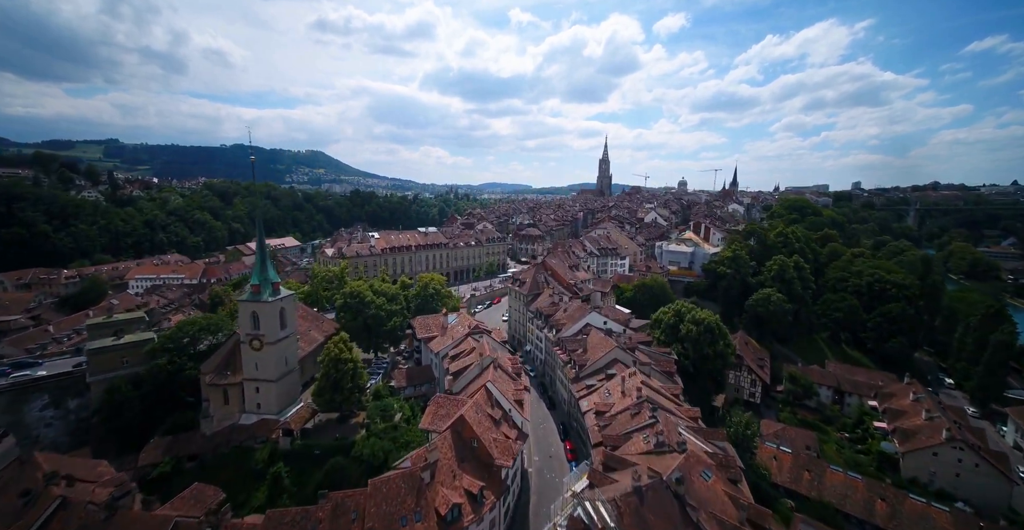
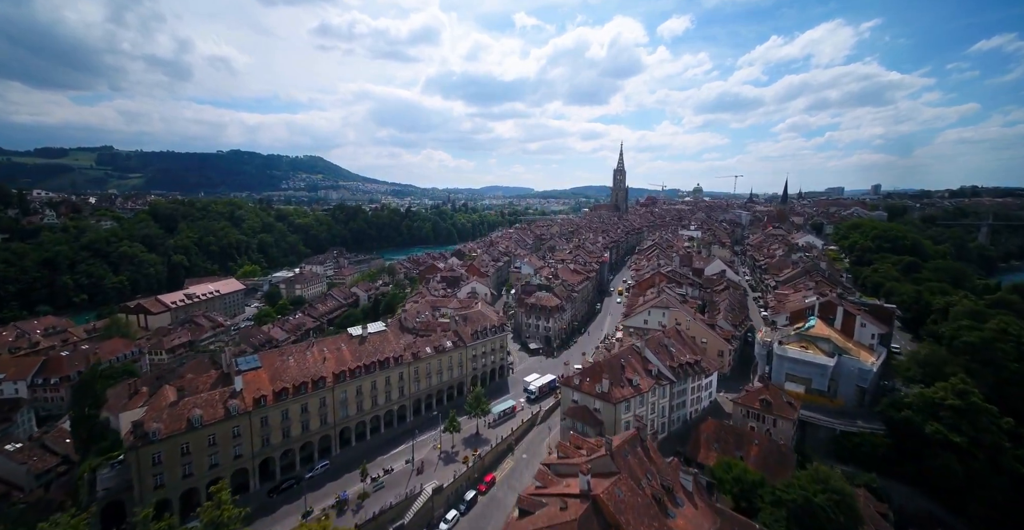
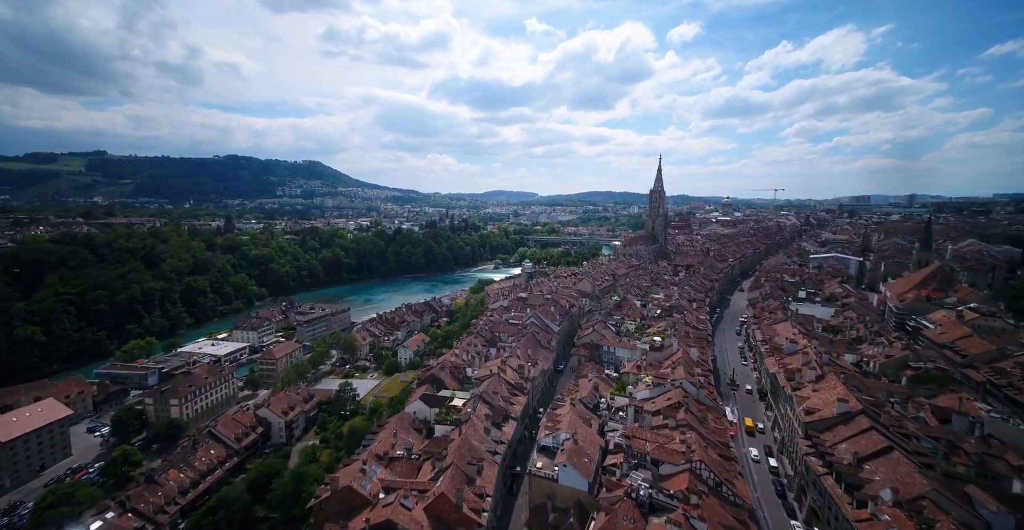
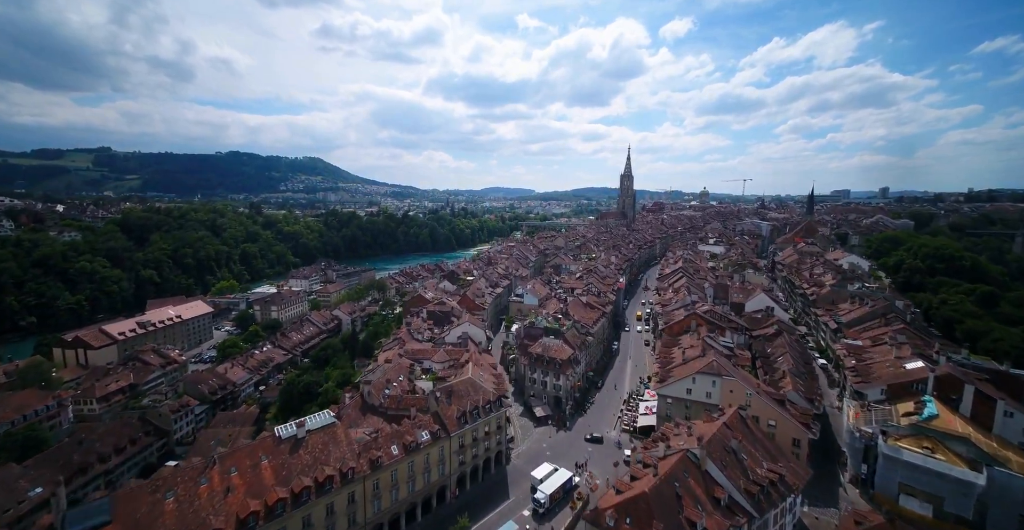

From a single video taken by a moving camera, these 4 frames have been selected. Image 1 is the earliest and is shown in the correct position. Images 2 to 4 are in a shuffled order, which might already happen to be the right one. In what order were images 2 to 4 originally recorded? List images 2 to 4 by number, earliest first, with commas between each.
2, 4, 3
